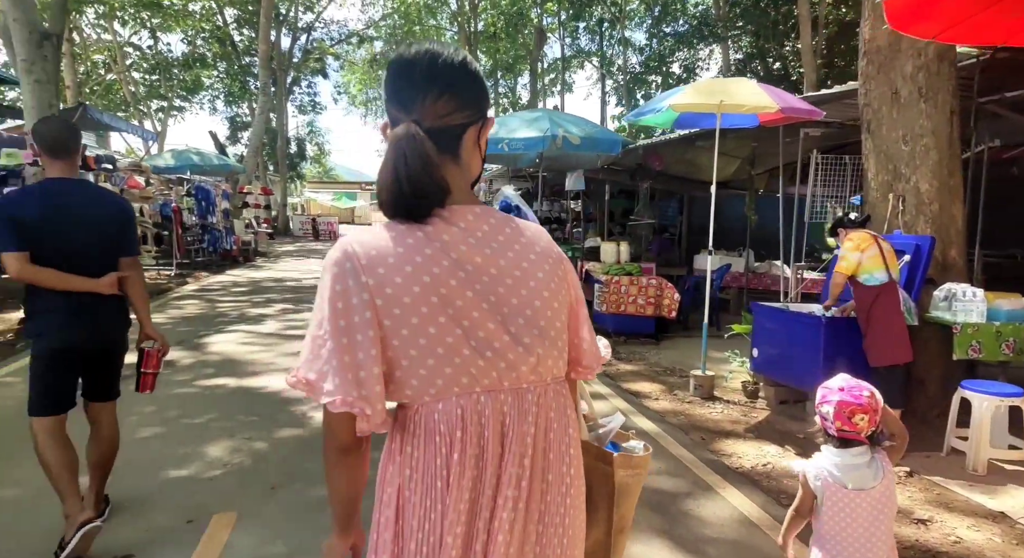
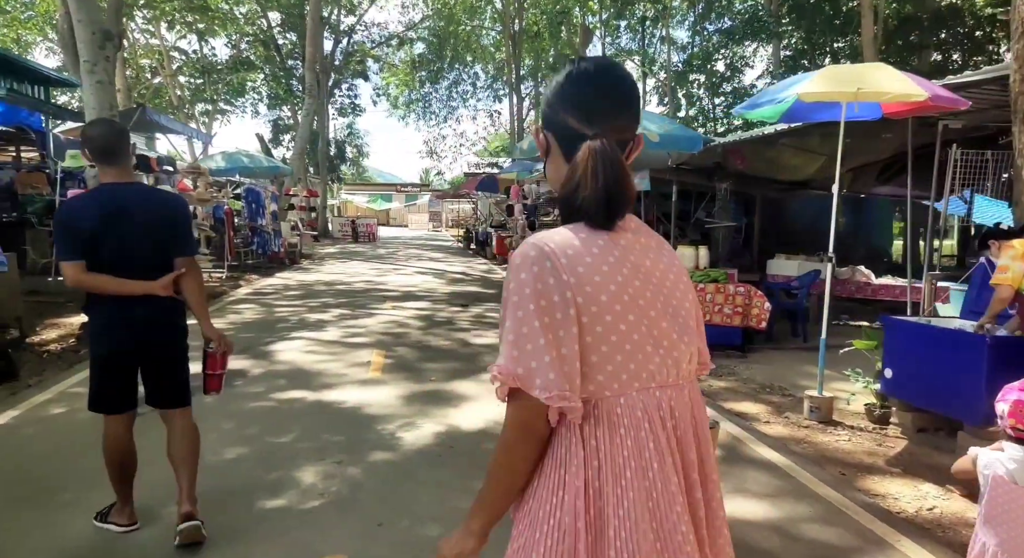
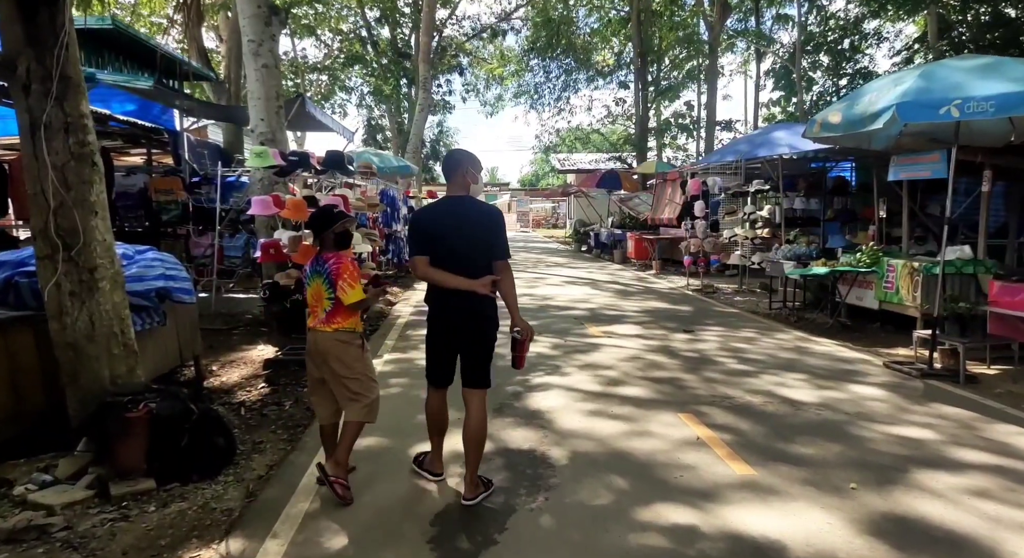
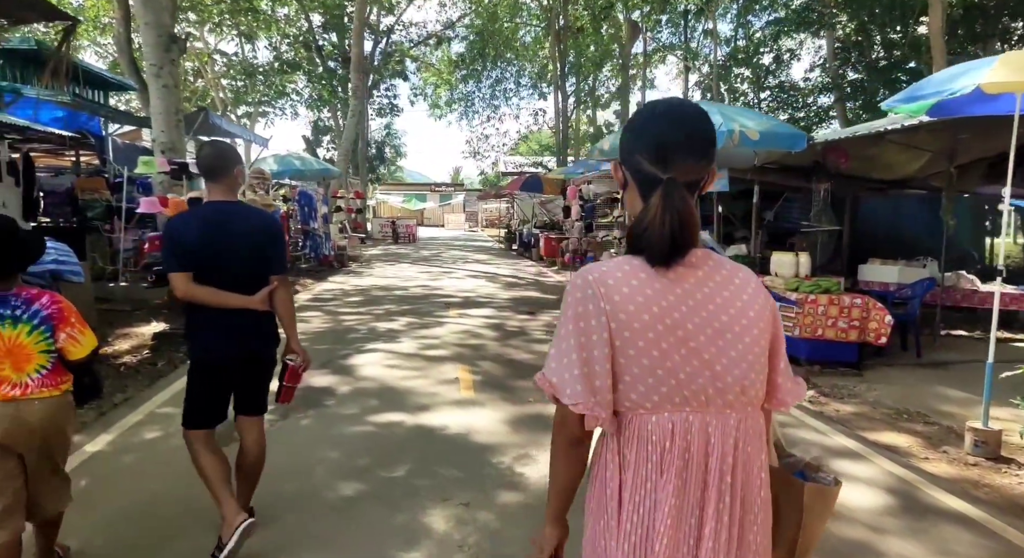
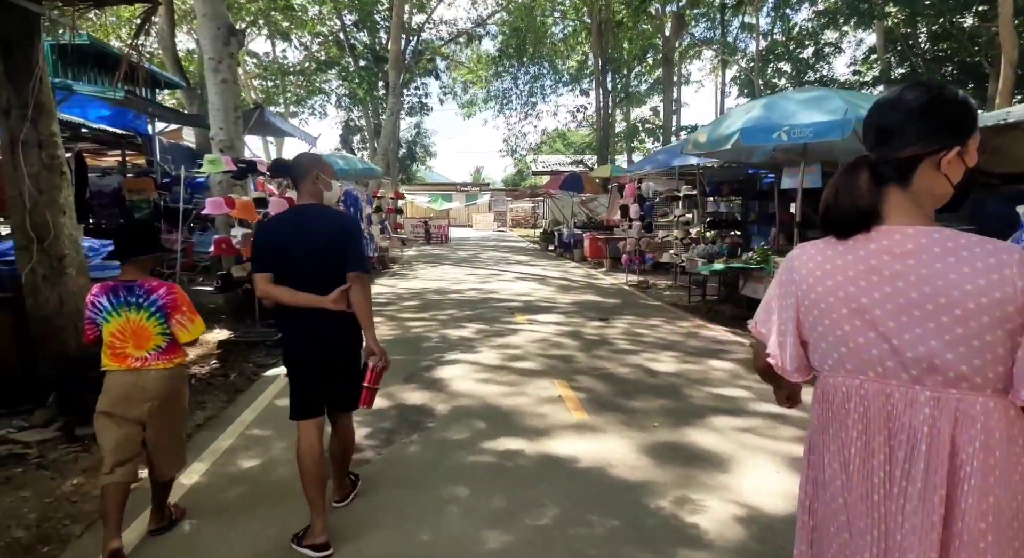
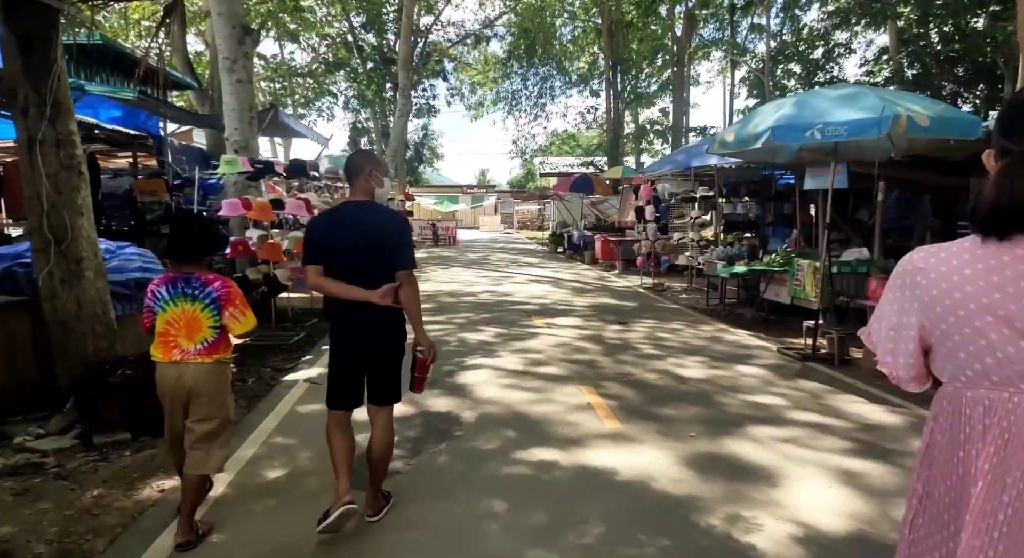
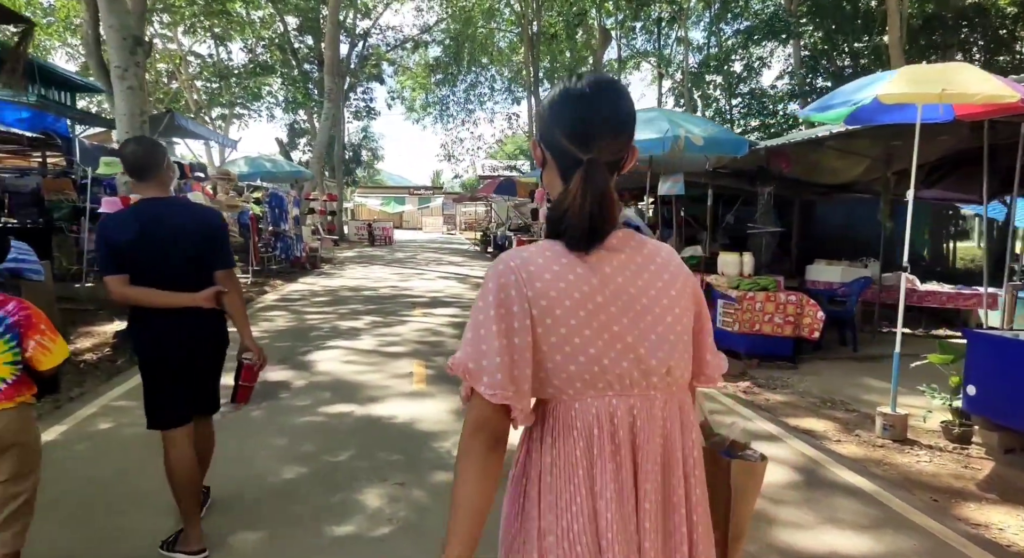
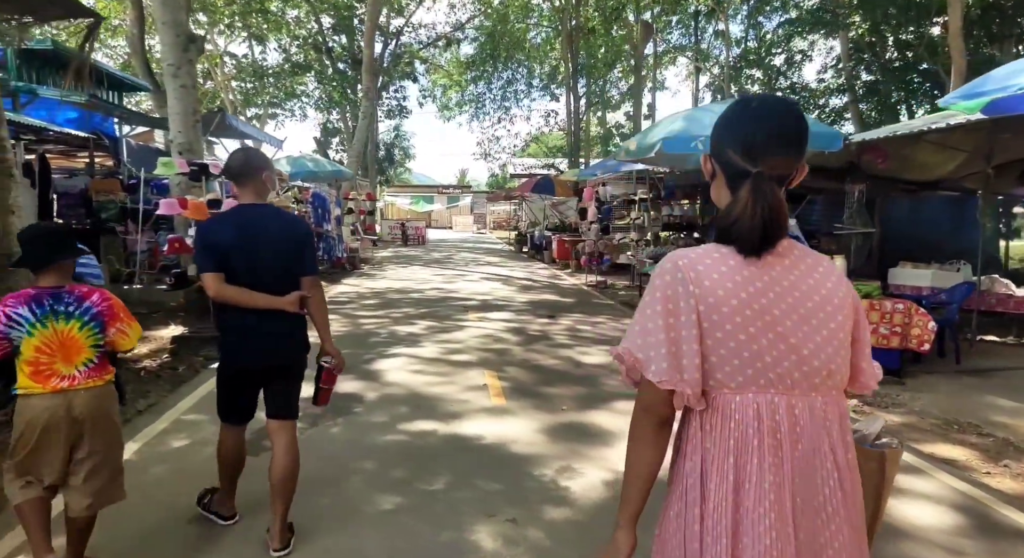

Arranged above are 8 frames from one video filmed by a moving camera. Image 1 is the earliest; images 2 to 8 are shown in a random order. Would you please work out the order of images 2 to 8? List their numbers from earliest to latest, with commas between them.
2, 7, 4, 8, 5, 6, 3
